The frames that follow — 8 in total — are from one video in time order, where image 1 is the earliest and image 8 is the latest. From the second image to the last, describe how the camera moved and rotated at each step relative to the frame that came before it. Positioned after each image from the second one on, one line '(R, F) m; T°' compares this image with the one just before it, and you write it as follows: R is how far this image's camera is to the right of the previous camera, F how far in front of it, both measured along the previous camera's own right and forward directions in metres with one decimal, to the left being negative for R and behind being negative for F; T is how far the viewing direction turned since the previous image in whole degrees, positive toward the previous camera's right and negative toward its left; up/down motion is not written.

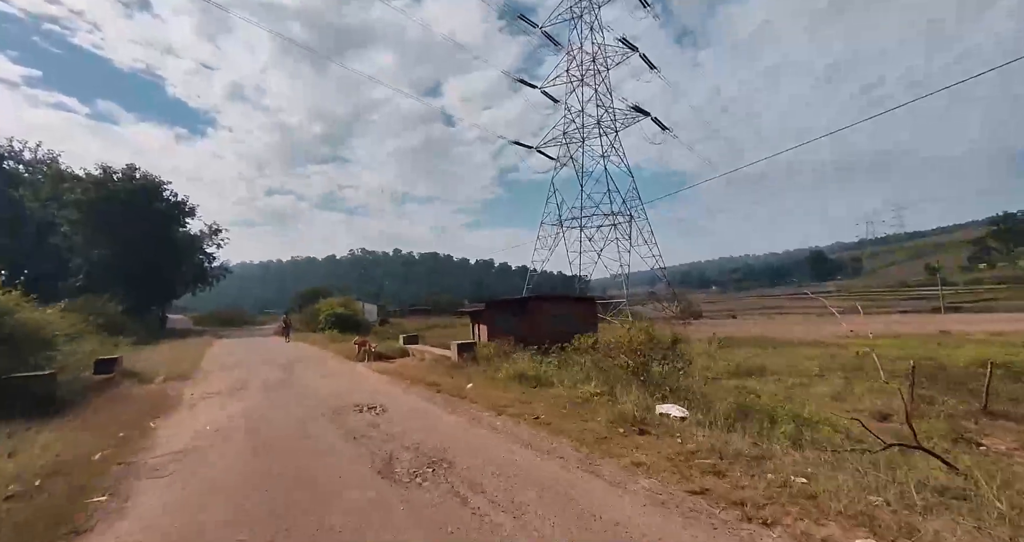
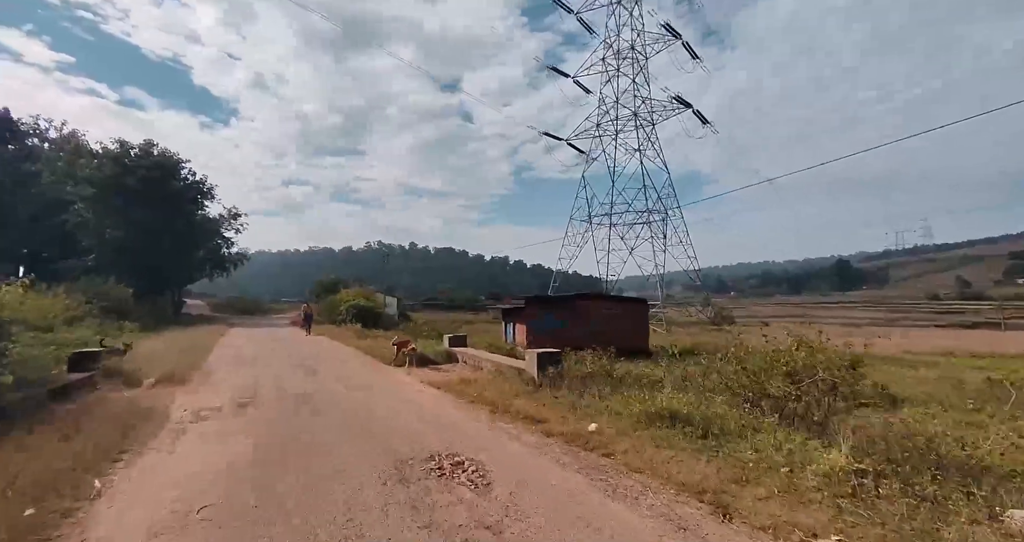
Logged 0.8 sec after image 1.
(-1.4, +2.6) m; -2°
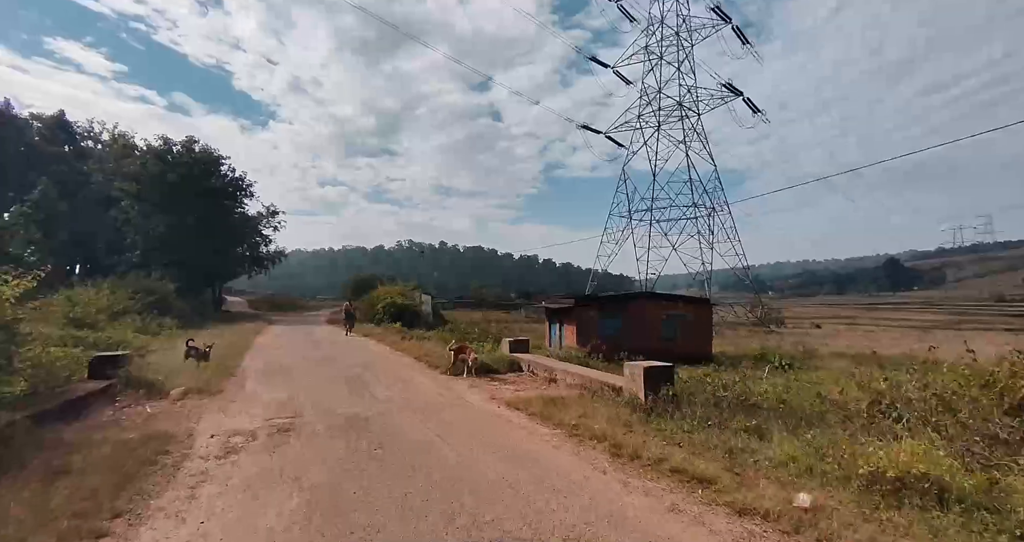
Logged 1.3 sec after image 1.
(-0.9, +1.6) m; -4°
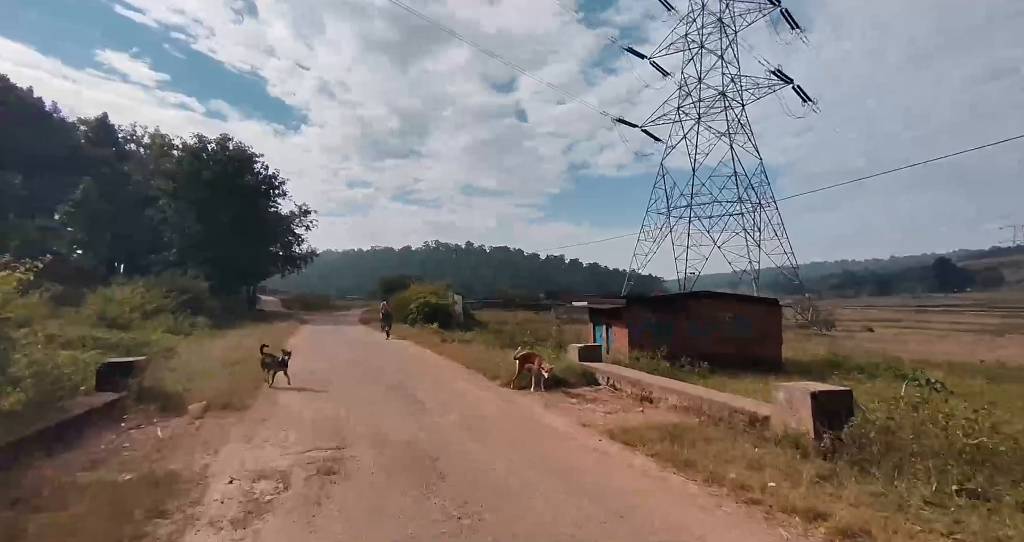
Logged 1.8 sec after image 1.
(-0.8, +1.5) m; -3°
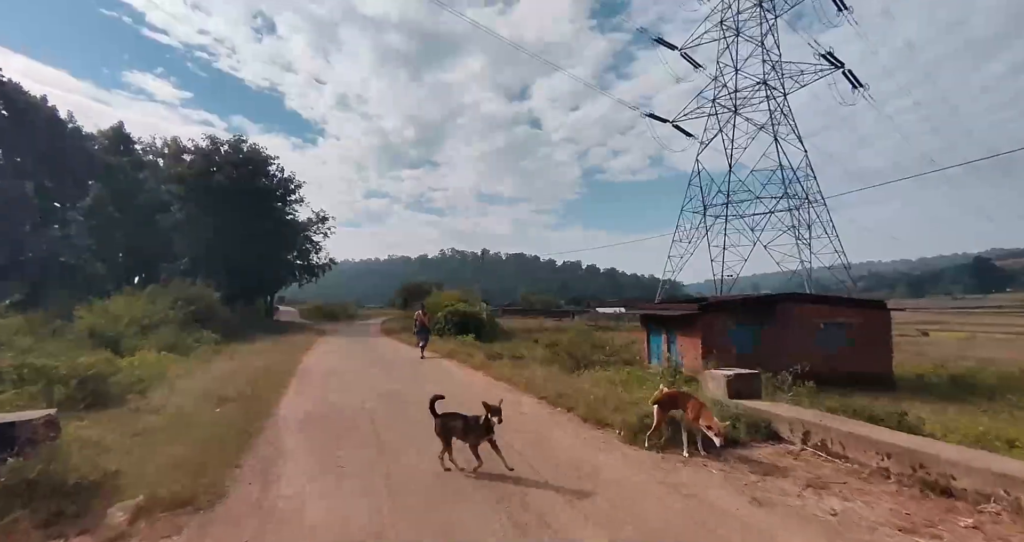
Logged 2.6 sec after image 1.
(-1.2, +3.0) m; -2°
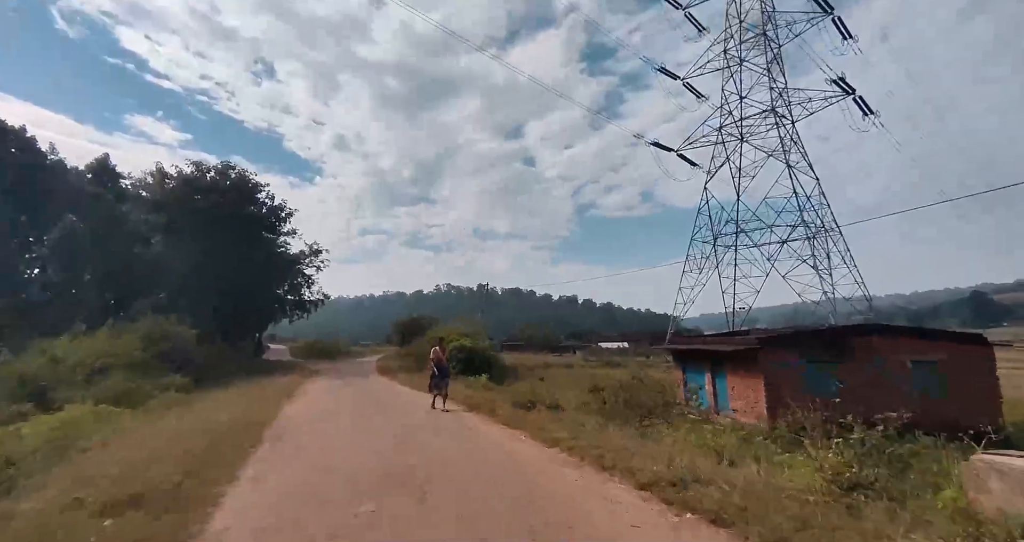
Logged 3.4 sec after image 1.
(-0.9, +2.8) m; +1°
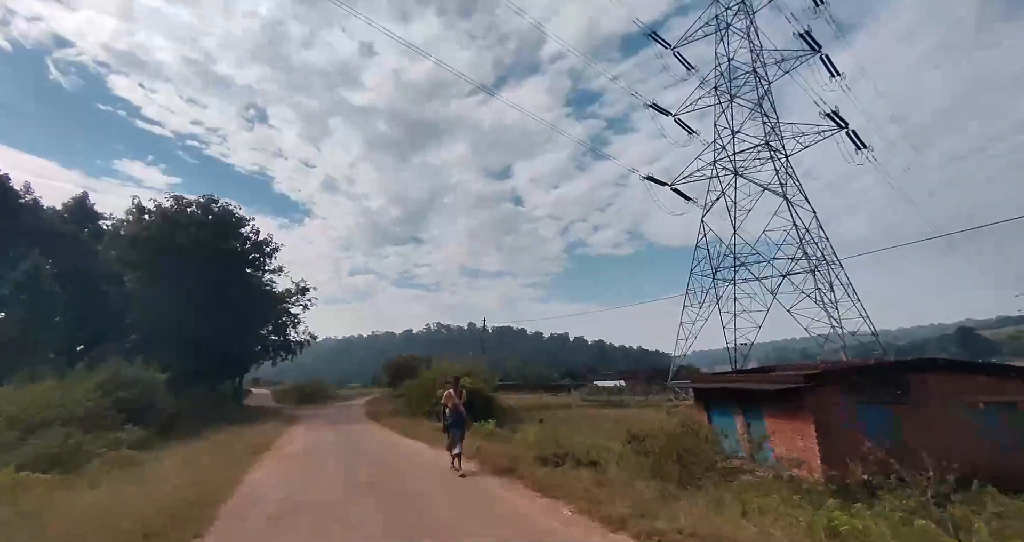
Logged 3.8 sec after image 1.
(-0.7, +1.8) m; +1°
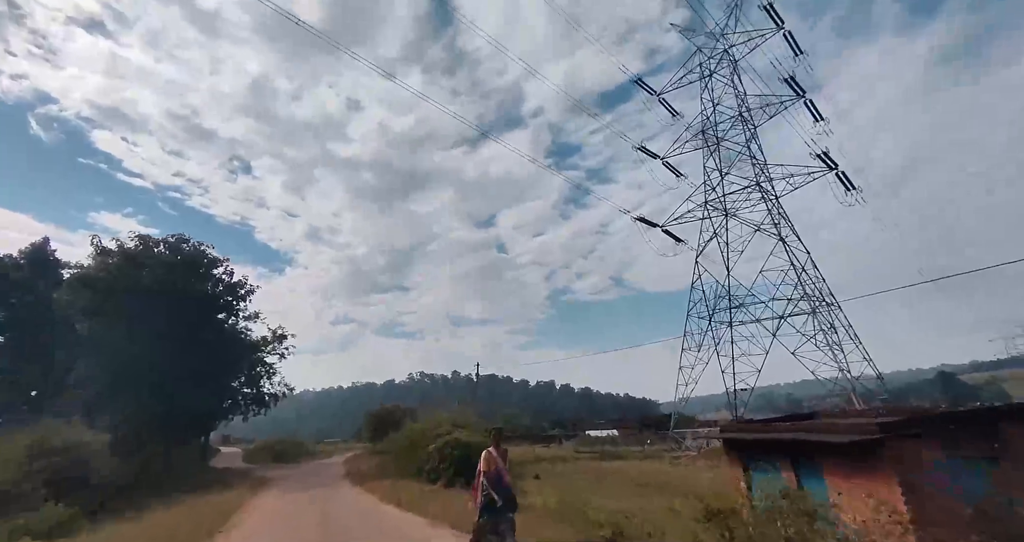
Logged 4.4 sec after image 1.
(-0.8, +2.1) m; +2°
